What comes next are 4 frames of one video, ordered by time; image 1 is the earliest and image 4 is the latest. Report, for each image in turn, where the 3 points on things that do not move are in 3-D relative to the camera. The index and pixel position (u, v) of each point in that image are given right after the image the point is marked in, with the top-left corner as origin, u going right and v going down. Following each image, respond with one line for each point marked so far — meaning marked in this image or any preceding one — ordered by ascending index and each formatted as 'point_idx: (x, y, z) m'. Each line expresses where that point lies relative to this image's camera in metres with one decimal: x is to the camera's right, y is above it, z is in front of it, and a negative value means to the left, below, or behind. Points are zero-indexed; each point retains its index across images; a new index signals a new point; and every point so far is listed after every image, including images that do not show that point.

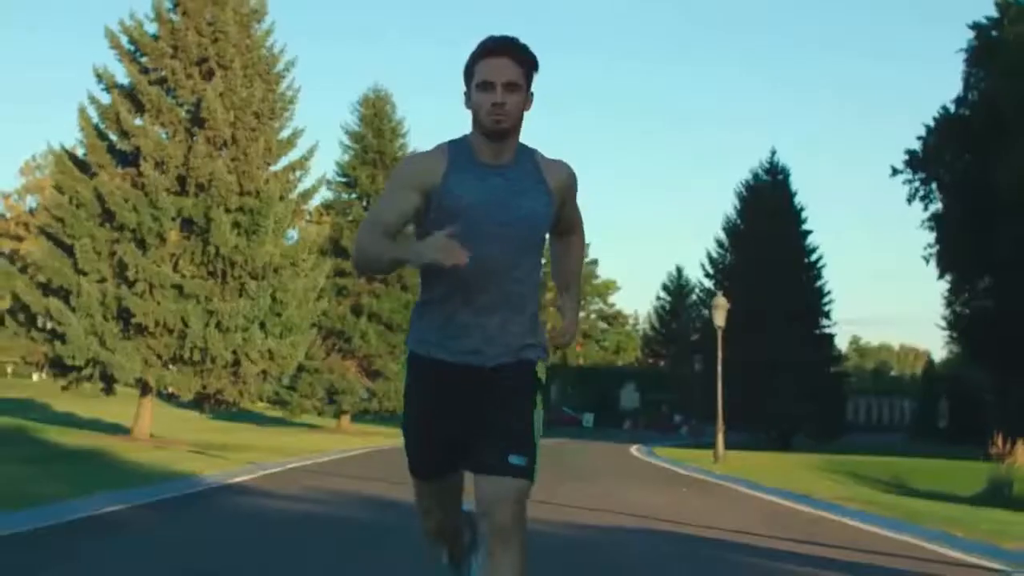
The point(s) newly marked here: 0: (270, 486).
0: (-2.5, -2.1, +16.7) m
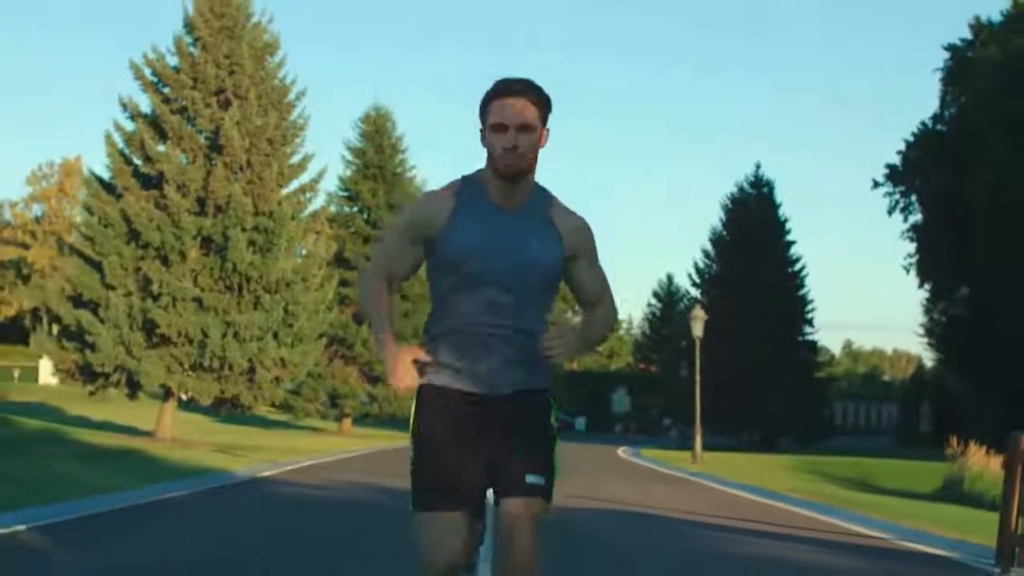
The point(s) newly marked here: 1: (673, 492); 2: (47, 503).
0: (-2.6, -2.2, +18.0) m
1: (+2.1, -2.6, +19.9) m
2: (-4.2, -1.9, +13.5) m
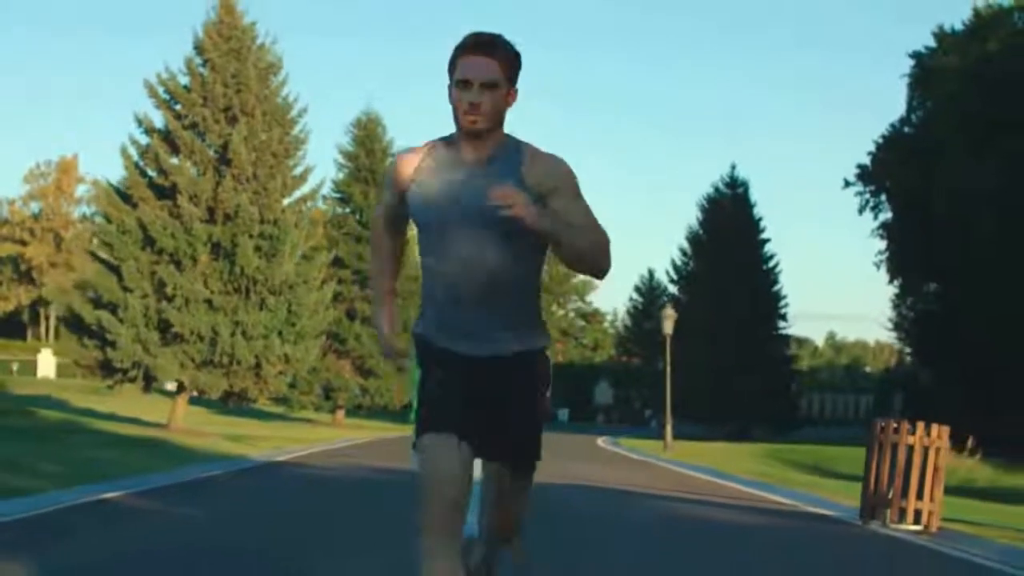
0: (-2.8, -2.3, +19.5) m
1: (+1.9, -2.6, +21.4) m
2: (-4.4, -2.0, +14.9) m
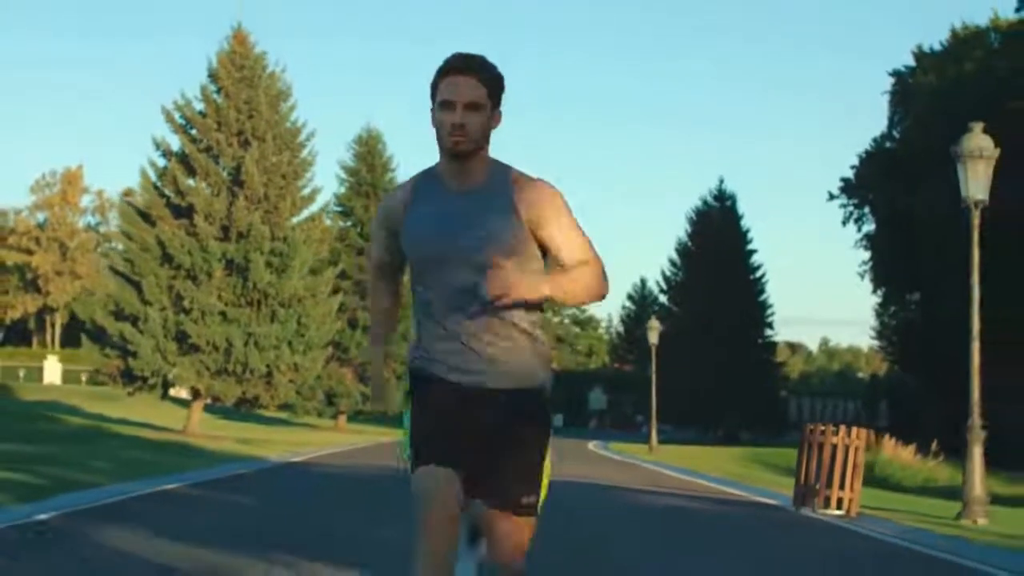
0: (-2.9, -2.4, +20.7) m
1: (+1.8, -2.8, +22.7) m
2: (-4.4, -2.1, +16.2) m
